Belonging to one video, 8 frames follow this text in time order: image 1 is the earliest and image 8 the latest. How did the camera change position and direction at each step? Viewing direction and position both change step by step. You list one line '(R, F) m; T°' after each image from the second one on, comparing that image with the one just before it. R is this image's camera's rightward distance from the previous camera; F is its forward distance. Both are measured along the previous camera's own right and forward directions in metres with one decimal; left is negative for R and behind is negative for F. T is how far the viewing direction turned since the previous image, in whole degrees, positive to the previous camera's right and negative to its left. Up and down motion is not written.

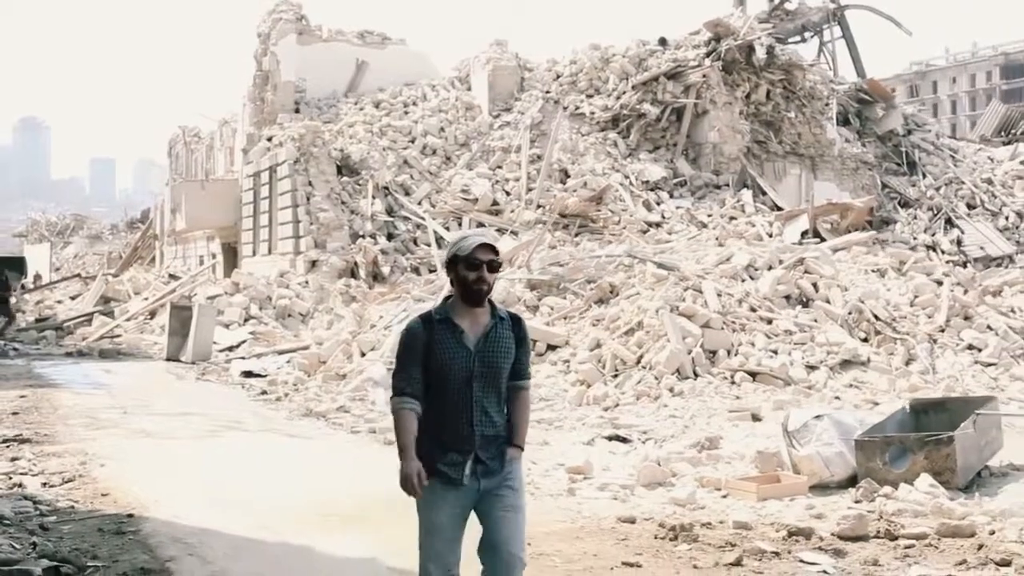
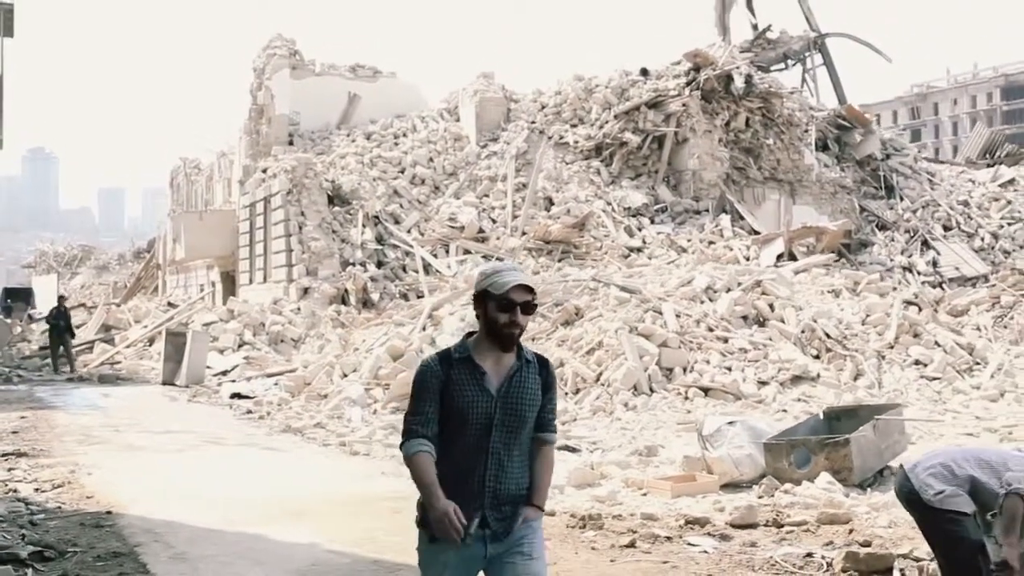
(+0.3, -0.7) m; 0°
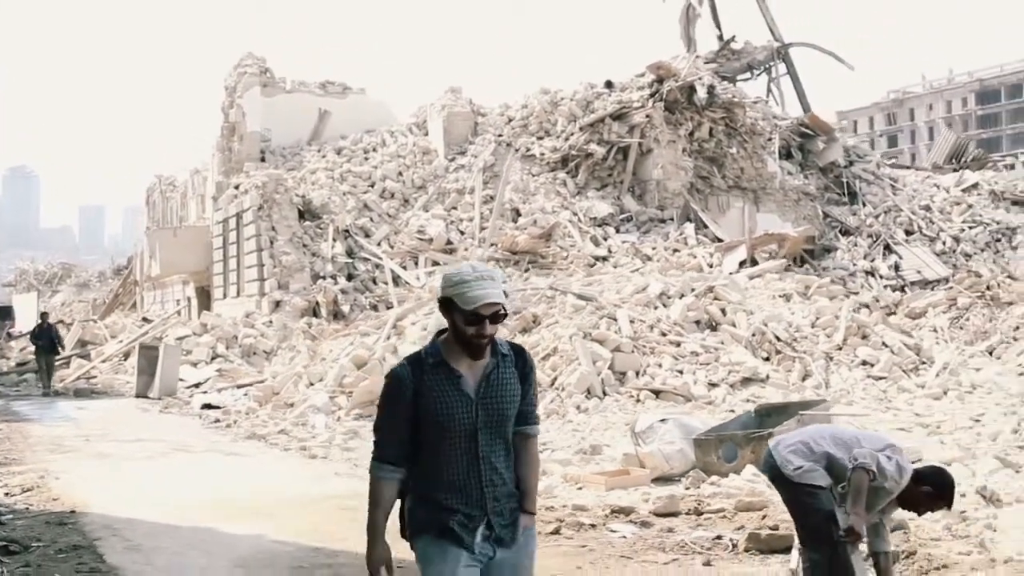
(+0.2, -0.4) m; +1°
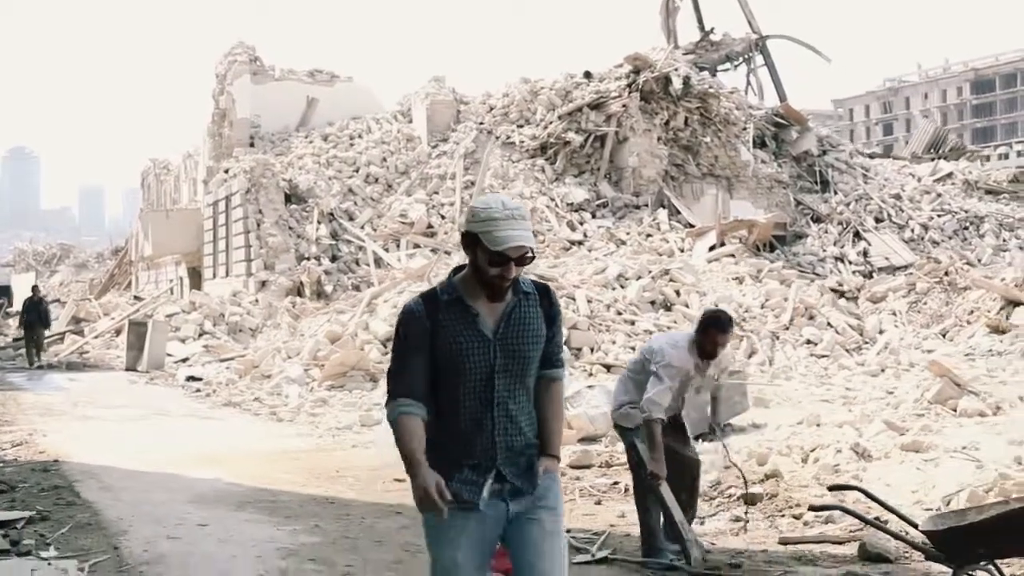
(+0.3, -0.8) m; 0°
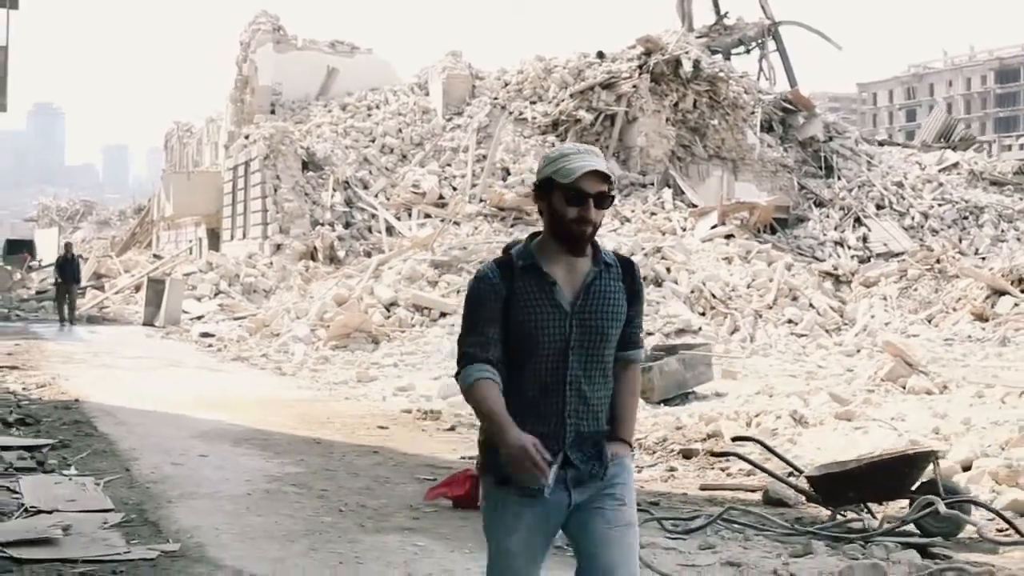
(+0.2, -0.8) m; -1°
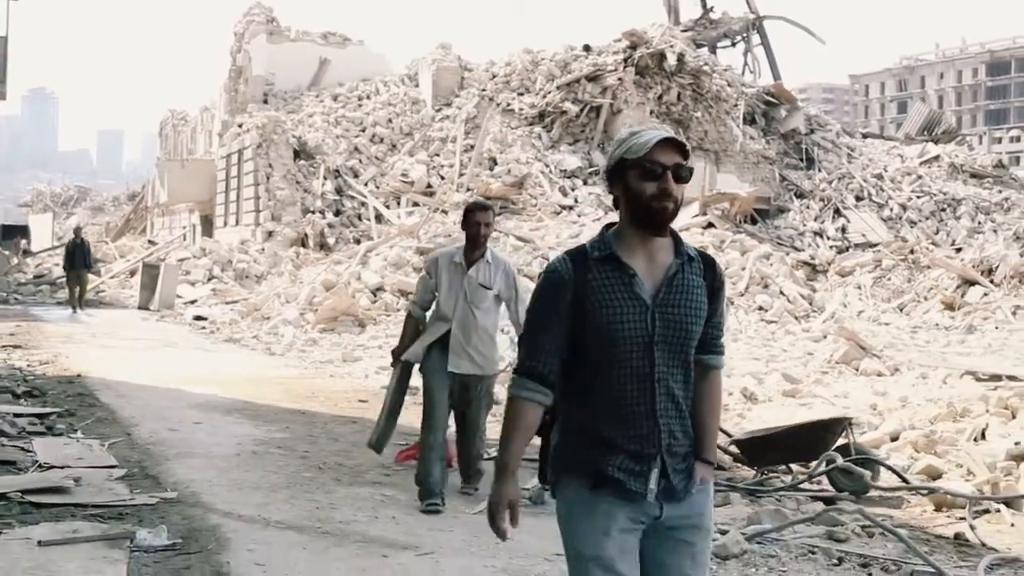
(+0.1, -0.6) m; 0°
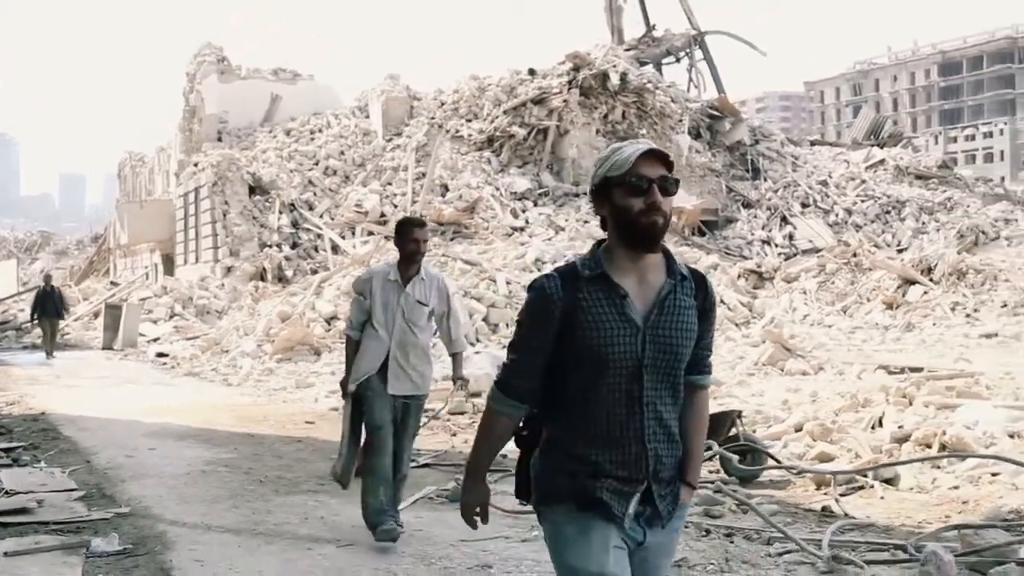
(+0.2, -0.6) m; +1°
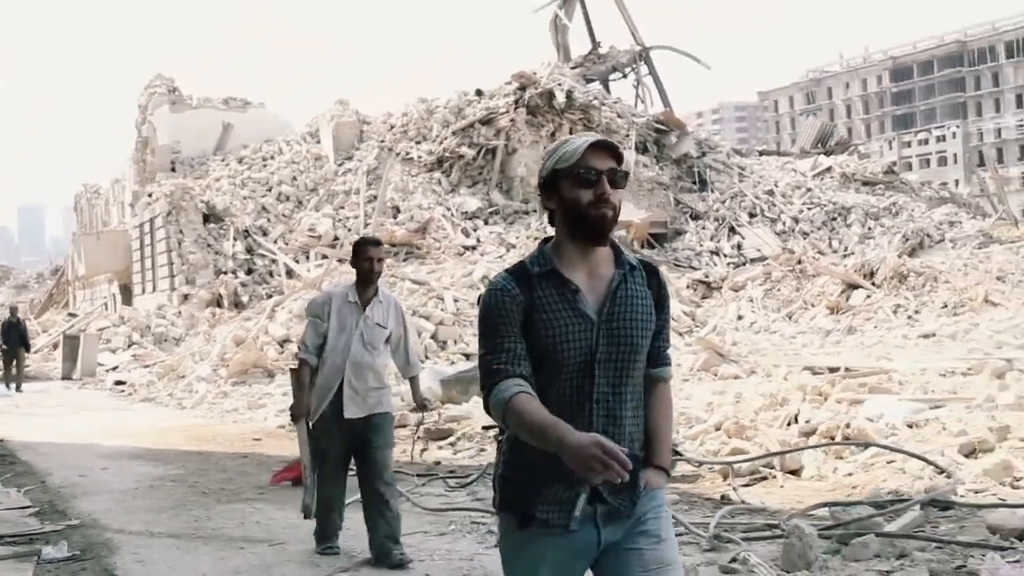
(+0.1, -0.4) m; +1°
